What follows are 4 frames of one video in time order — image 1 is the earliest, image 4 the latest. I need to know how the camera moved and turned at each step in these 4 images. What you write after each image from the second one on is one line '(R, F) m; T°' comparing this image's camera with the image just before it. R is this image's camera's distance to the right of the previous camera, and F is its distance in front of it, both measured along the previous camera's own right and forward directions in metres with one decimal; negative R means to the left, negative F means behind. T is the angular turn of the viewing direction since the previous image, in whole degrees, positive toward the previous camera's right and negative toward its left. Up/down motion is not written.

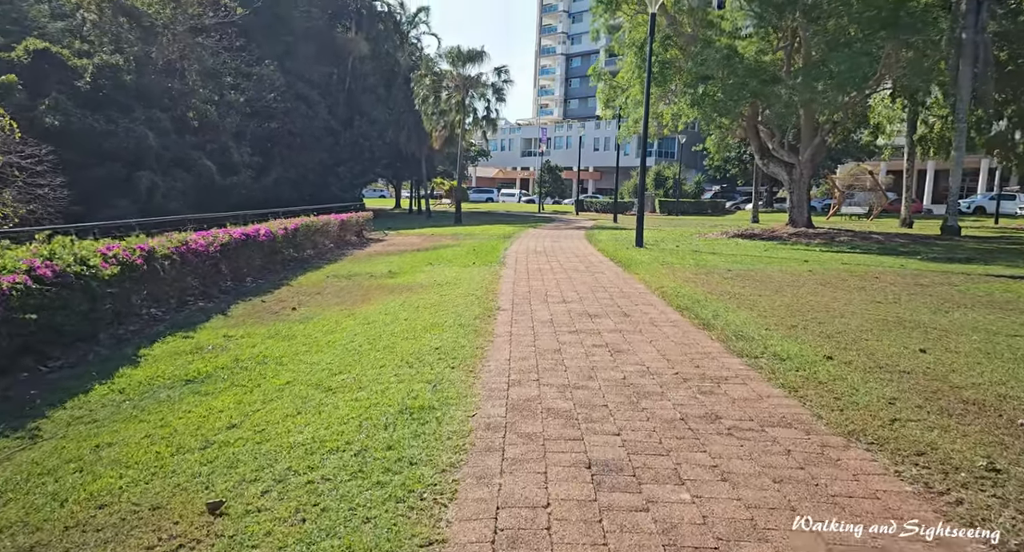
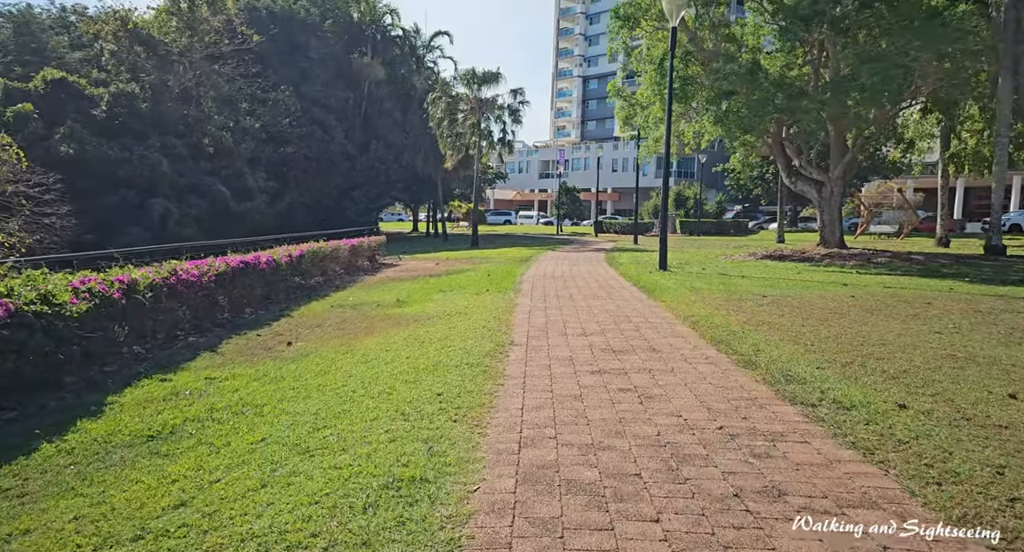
(+0.1, +0.8) m; -2°
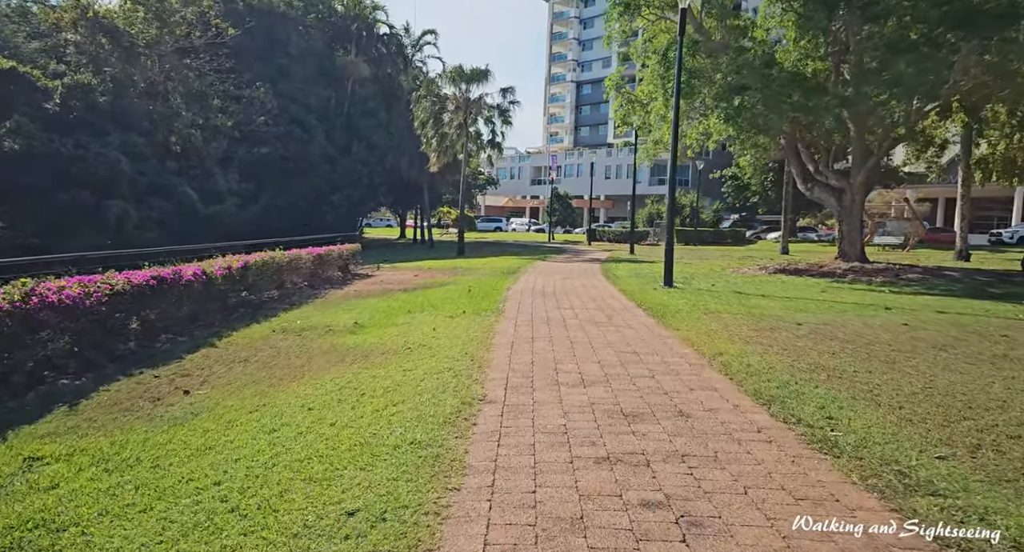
(+0.1, +2.1) m; +1°
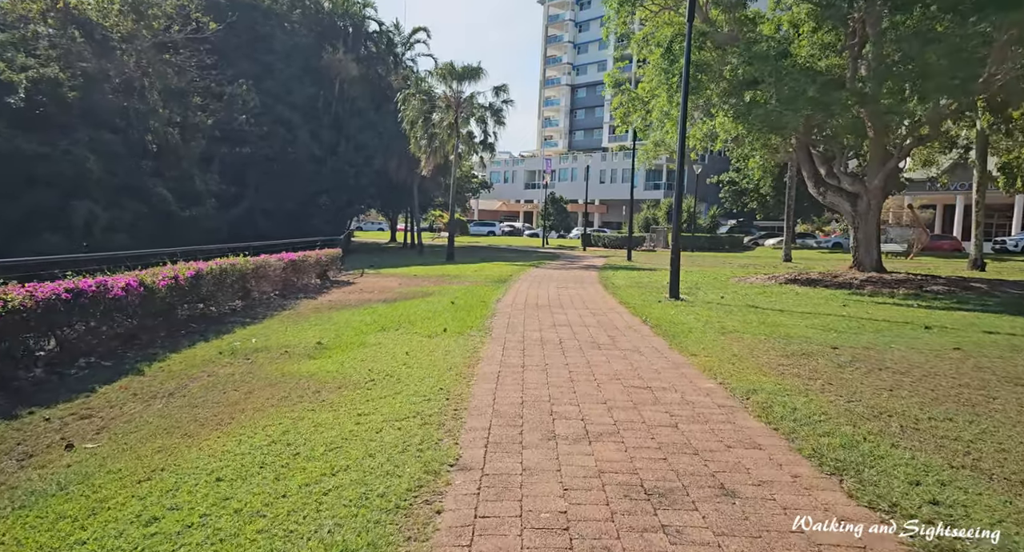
(+0.1, +1.4) m; +1°
